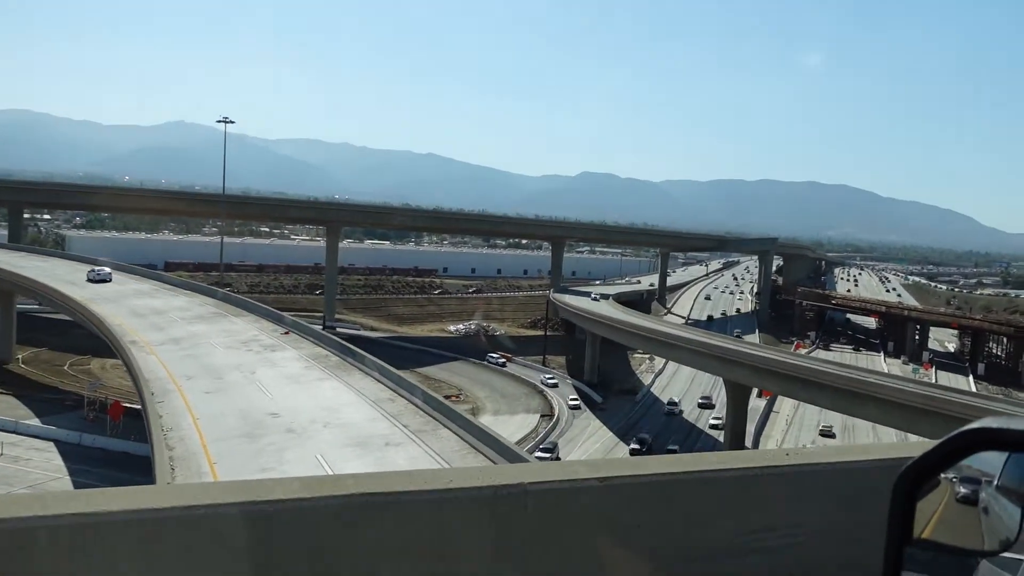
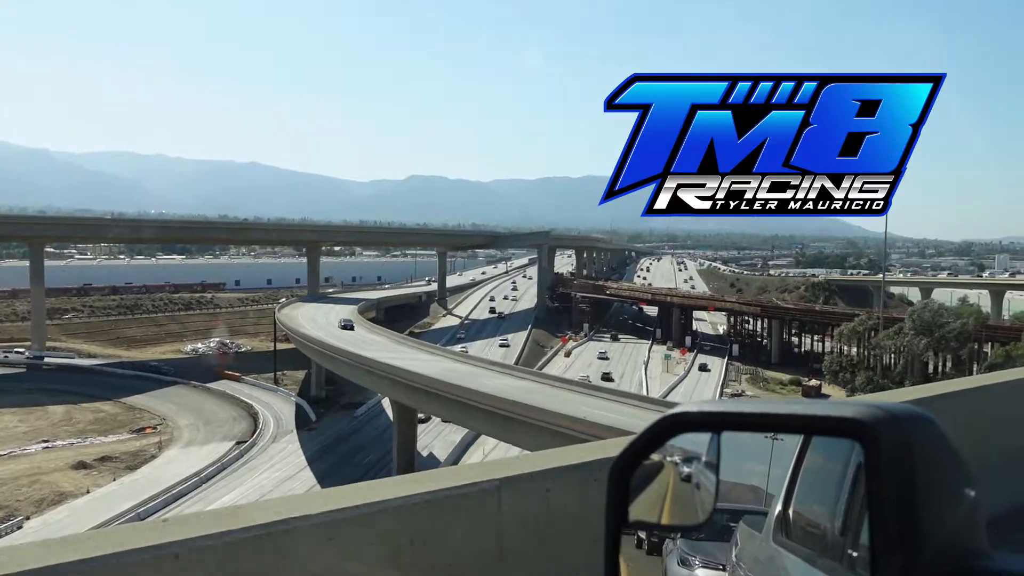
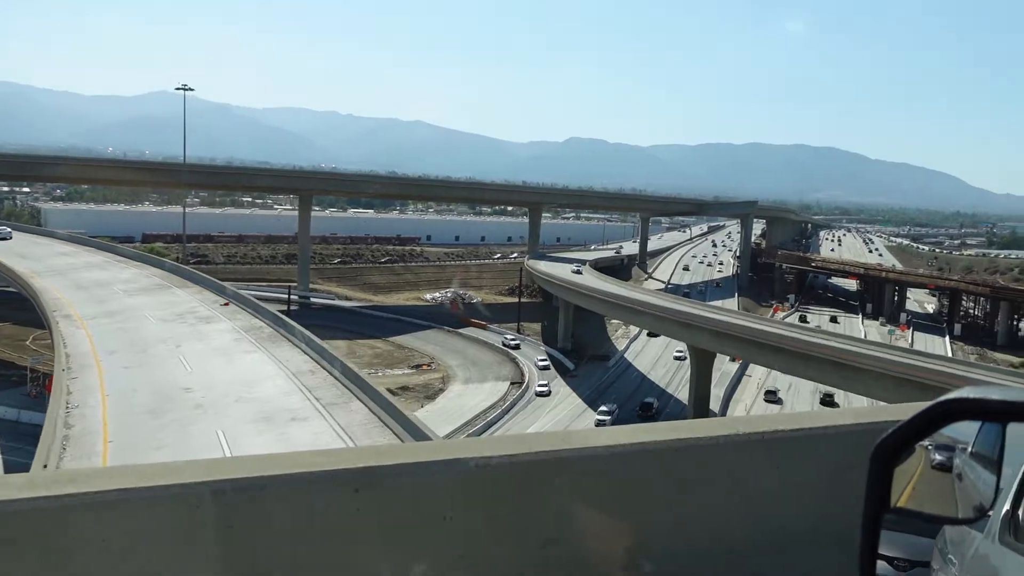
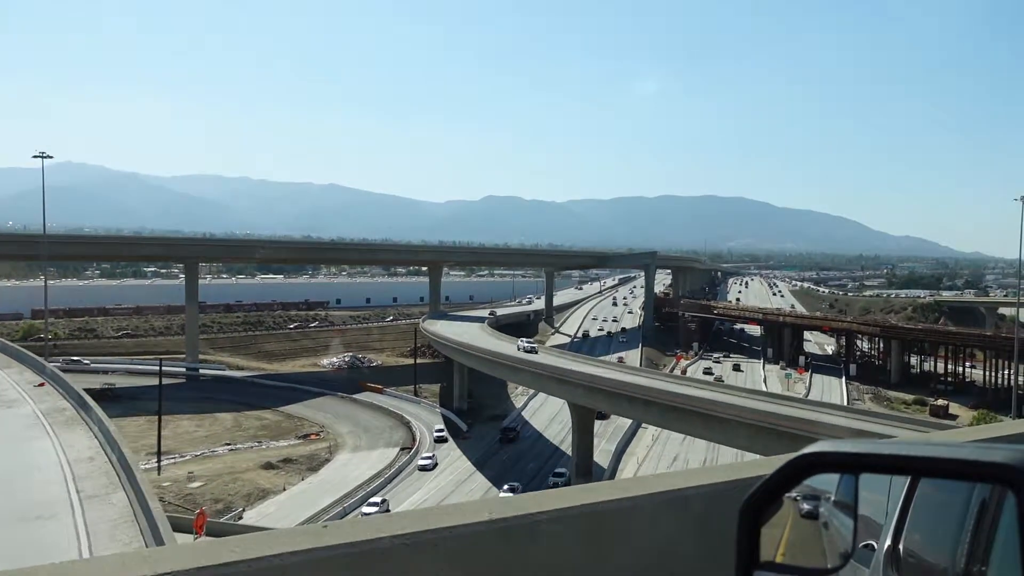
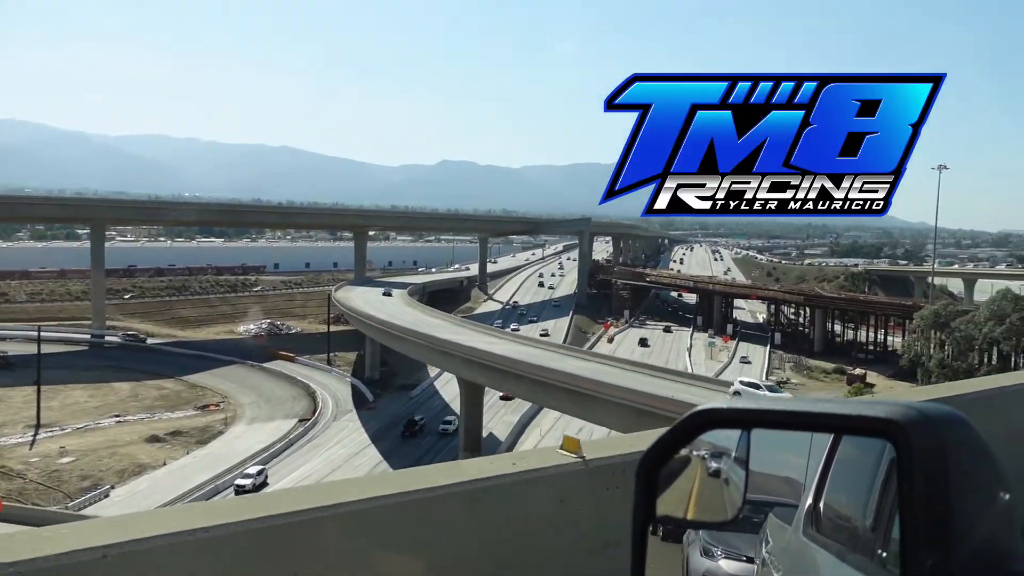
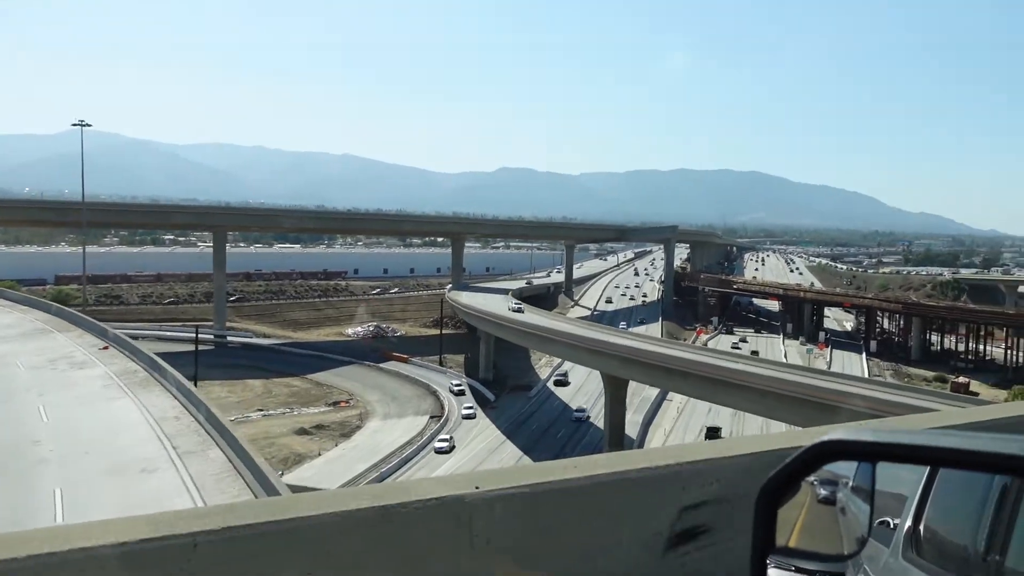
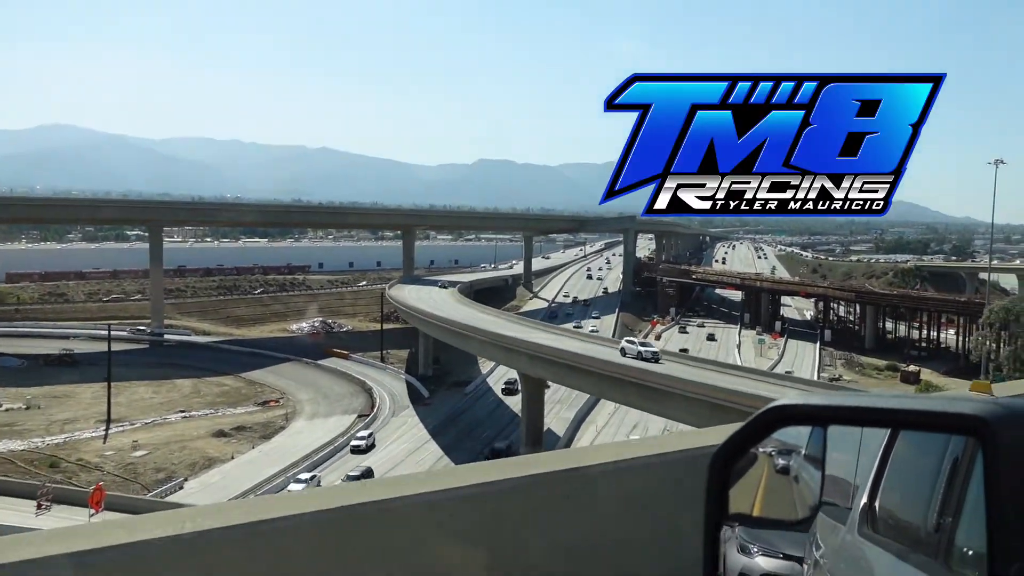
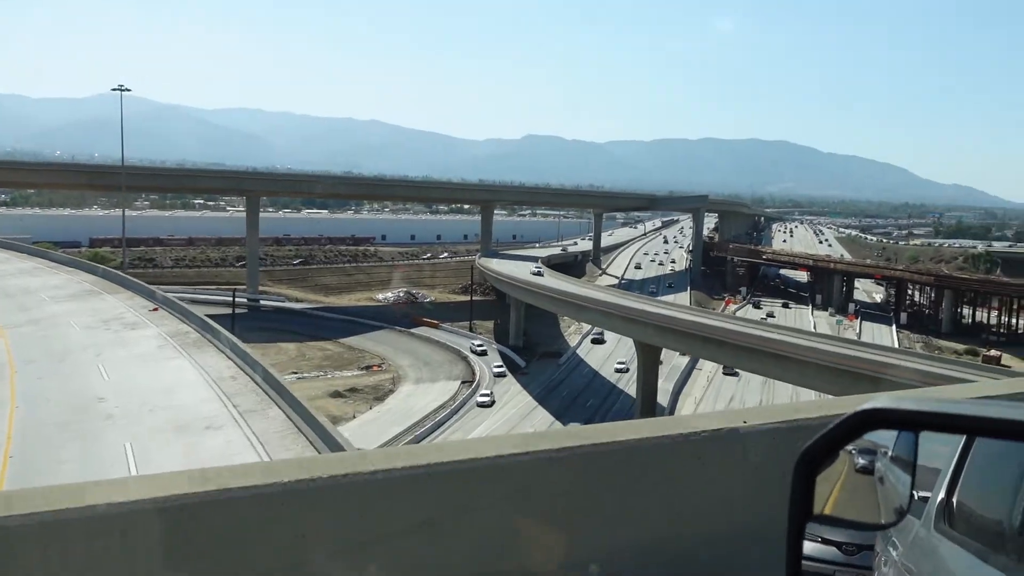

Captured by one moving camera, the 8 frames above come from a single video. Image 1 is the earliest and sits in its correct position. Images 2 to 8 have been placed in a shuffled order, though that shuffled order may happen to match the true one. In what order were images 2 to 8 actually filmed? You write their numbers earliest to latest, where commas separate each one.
3, 8, 6, 4, 7, 5, 2
